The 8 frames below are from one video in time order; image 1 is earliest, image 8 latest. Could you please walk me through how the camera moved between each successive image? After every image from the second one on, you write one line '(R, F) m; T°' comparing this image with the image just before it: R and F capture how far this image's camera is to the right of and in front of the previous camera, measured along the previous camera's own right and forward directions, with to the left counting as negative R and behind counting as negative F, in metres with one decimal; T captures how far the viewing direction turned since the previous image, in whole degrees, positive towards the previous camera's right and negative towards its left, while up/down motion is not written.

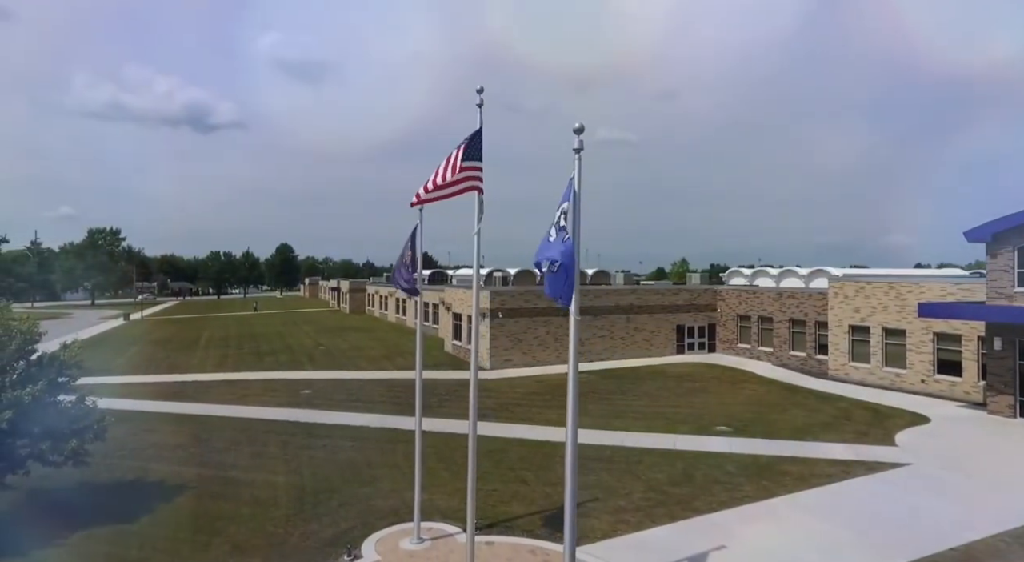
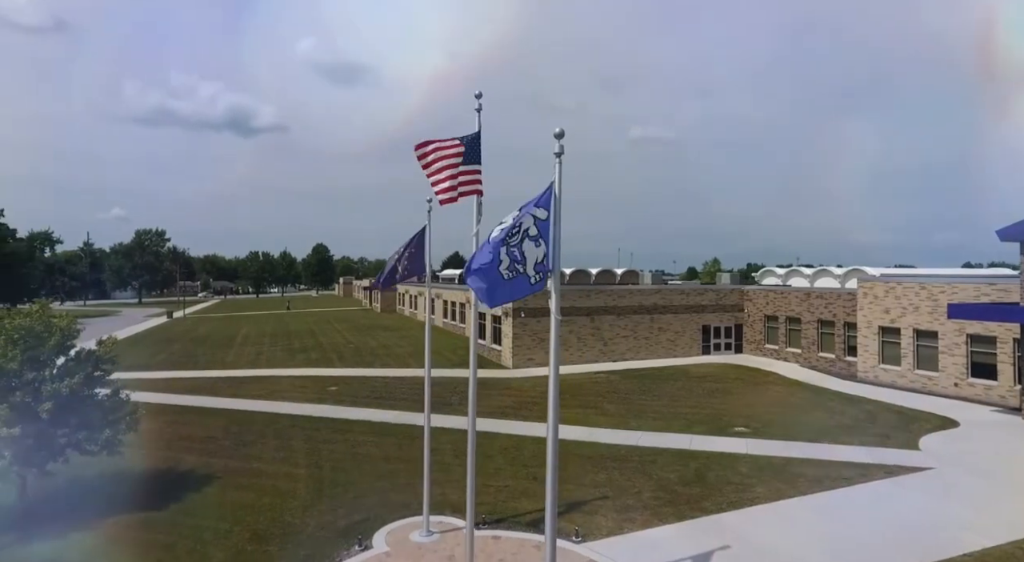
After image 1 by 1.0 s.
(+0.7, -0.3) m; -4°
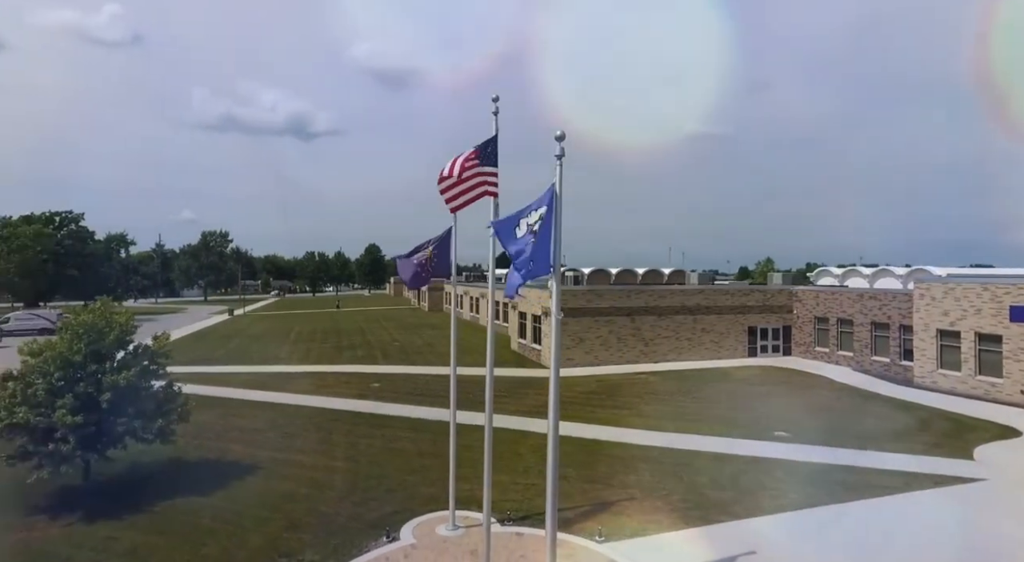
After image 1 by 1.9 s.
(+0.7, -0.2) m; -5°
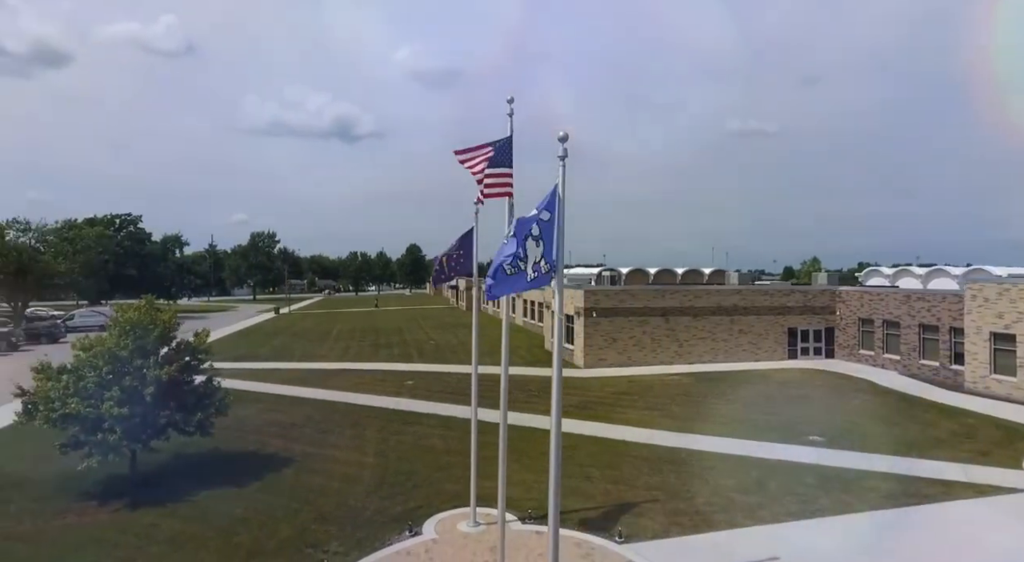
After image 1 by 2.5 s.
(+0.6, -0.1) m; -4°
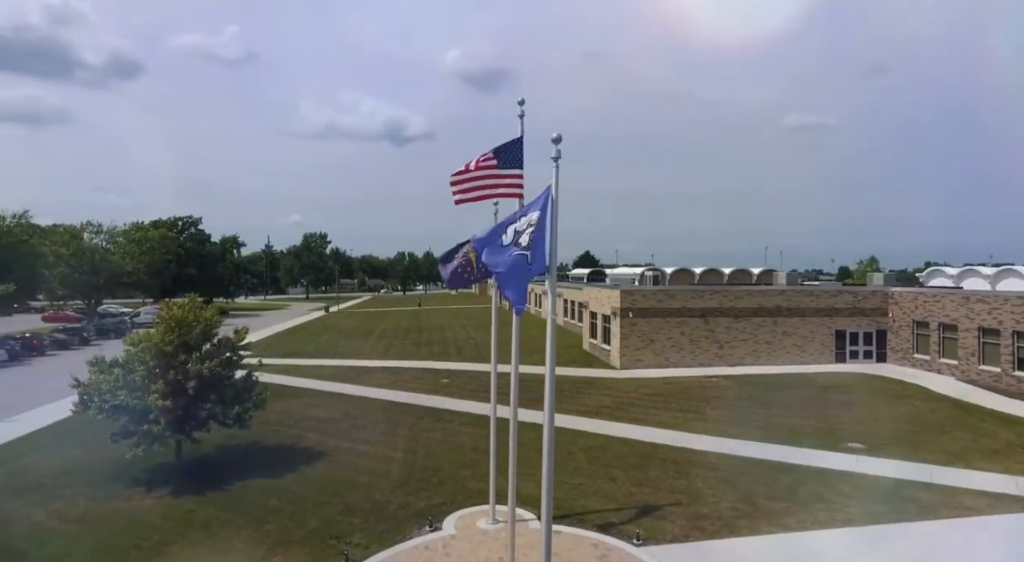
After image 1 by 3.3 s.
(+0.8, 0.0) m; -5°
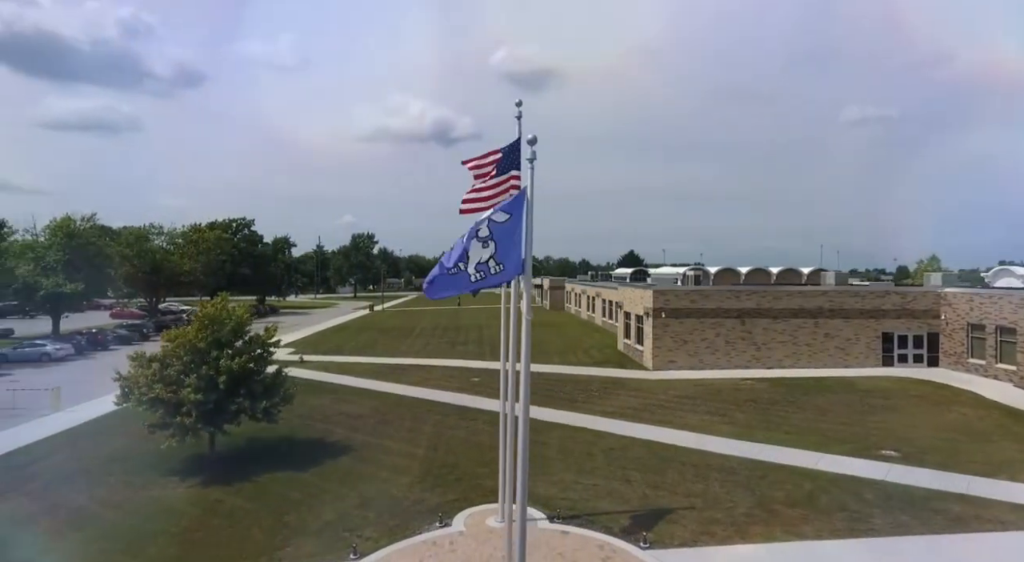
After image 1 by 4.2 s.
(+1.0, 0.0) m; -5°
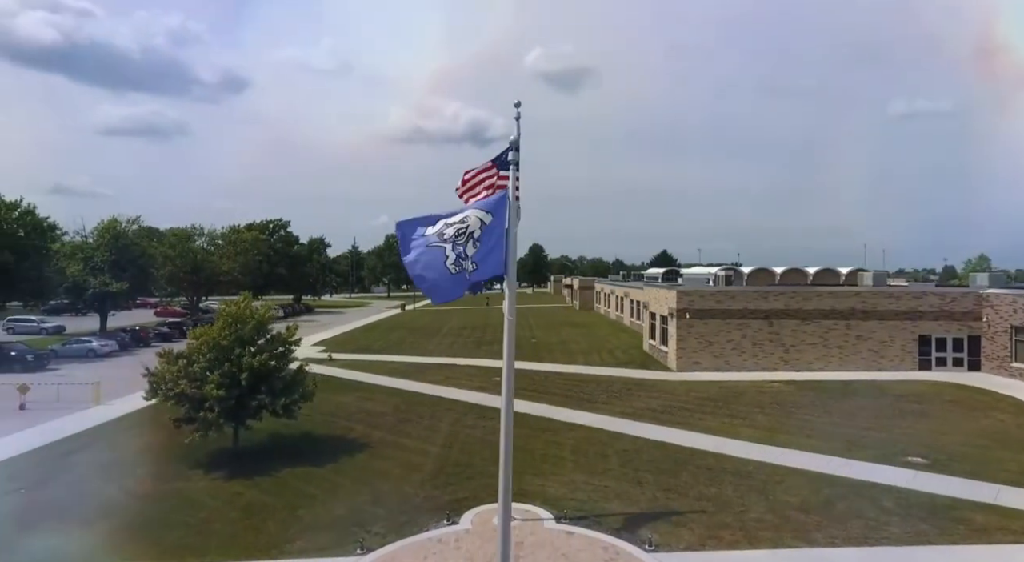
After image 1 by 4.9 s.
(+0.7, 0.0) m; -4°
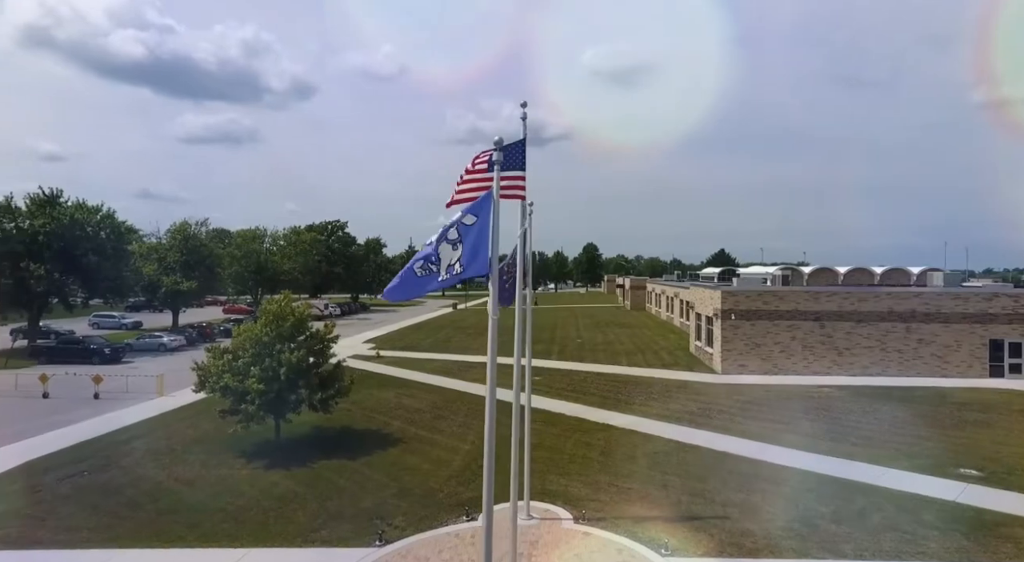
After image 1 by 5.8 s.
(+1.0, +0.1) m; -6°
